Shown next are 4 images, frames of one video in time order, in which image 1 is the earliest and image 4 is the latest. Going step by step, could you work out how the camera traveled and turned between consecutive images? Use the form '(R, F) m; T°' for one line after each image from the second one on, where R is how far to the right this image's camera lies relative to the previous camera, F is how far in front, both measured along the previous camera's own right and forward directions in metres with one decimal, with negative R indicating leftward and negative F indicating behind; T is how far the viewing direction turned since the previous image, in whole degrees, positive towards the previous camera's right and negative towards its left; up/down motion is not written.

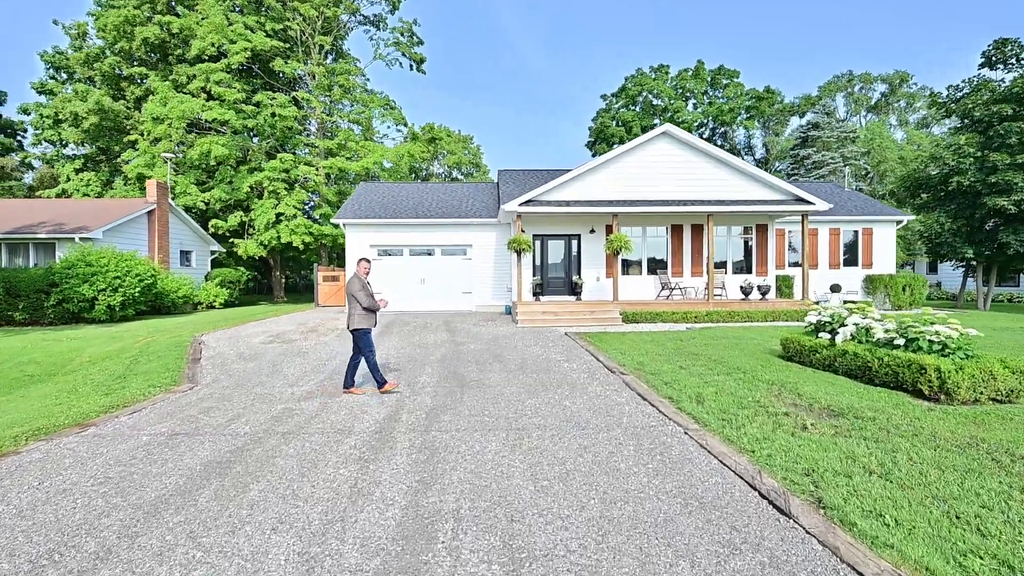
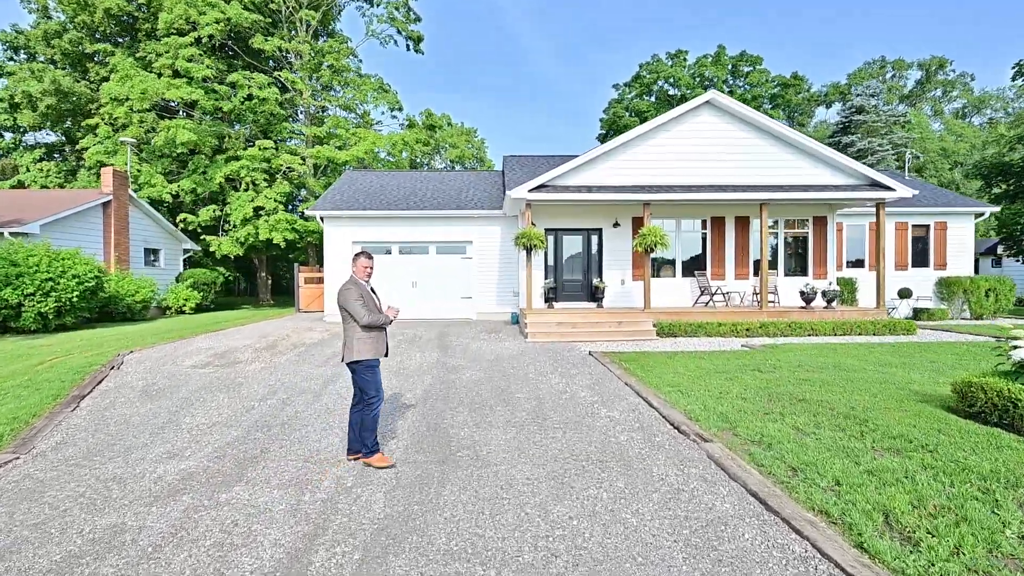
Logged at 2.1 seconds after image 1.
(-0.1, +2.8) m; -1°
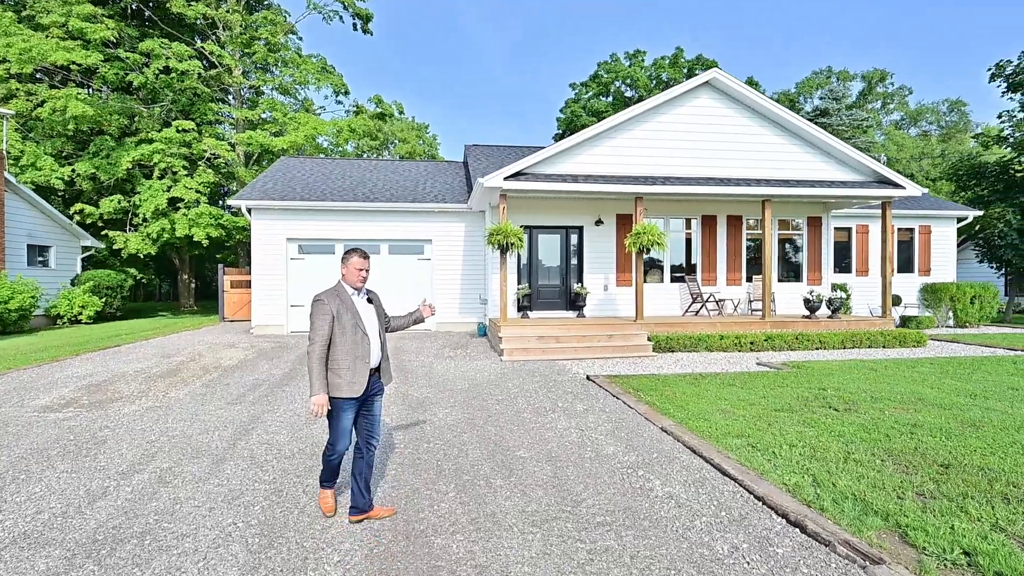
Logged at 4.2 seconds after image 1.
(-0.5, +2.0) m; +6°
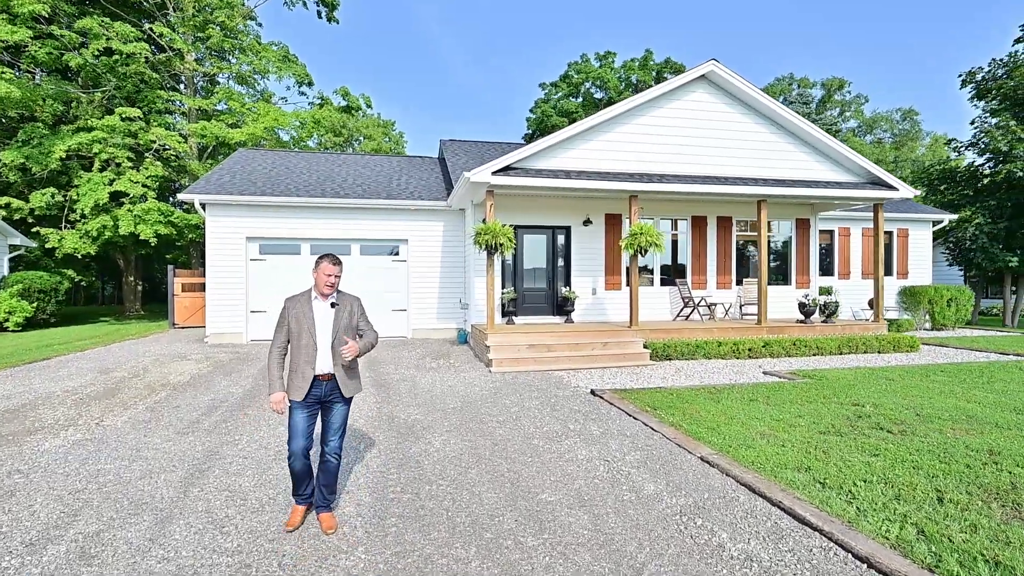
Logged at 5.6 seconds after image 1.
(-0.4, +0.8) m; +4°
